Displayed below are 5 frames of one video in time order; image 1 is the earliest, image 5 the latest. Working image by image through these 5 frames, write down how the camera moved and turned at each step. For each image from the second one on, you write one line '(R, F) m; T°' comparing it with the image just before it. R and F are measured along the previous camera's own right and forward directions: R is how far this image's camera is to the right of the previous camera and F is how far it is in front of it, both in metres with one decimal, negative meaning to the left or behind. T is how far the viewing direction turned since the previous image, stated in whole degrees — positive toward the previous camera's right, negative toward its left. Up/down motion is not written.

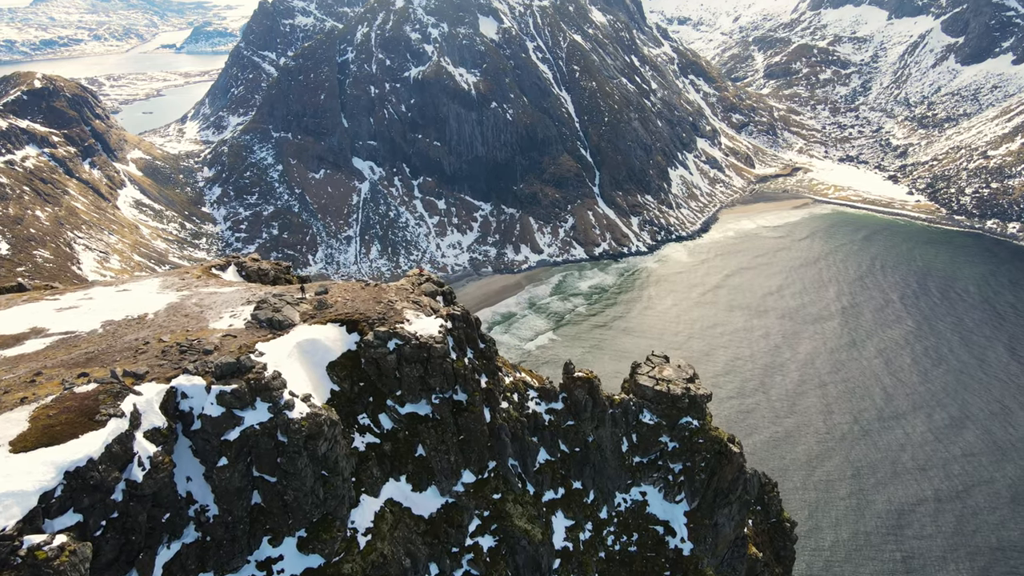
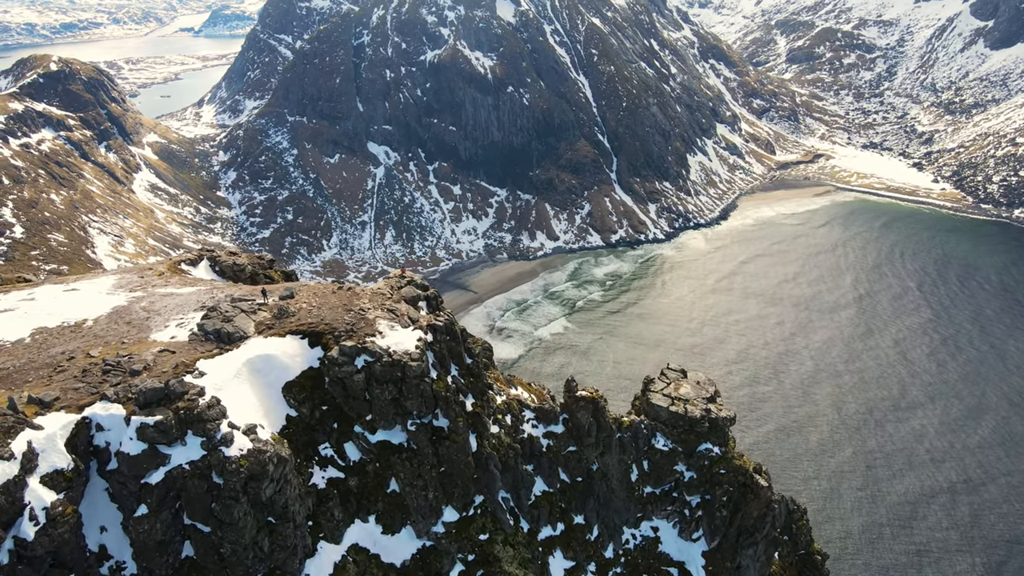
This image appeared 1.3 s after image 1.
(+2.4, +10.0) m; -2°
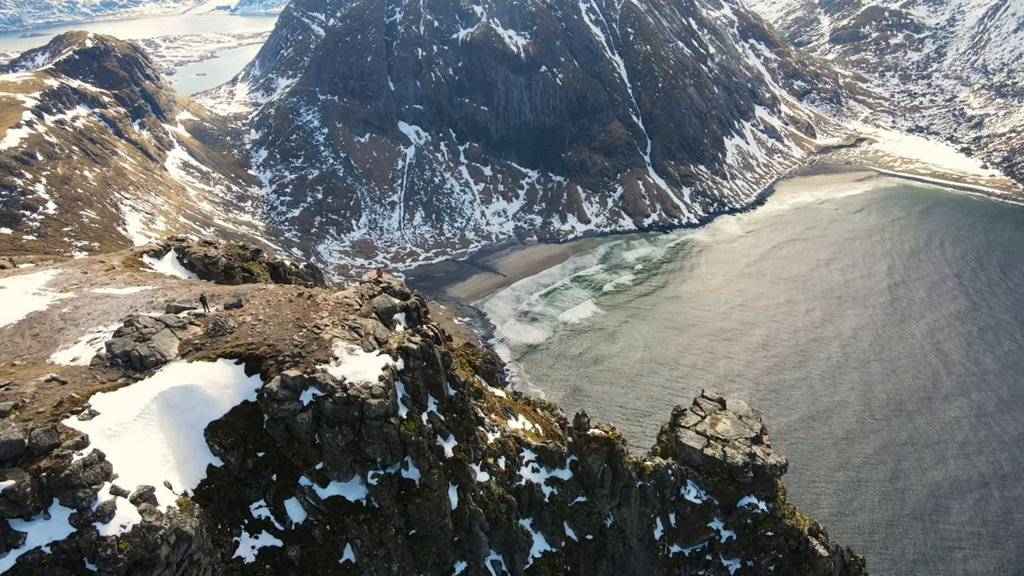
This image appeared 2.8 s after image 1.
(+2.7, +13.0) m; -3°
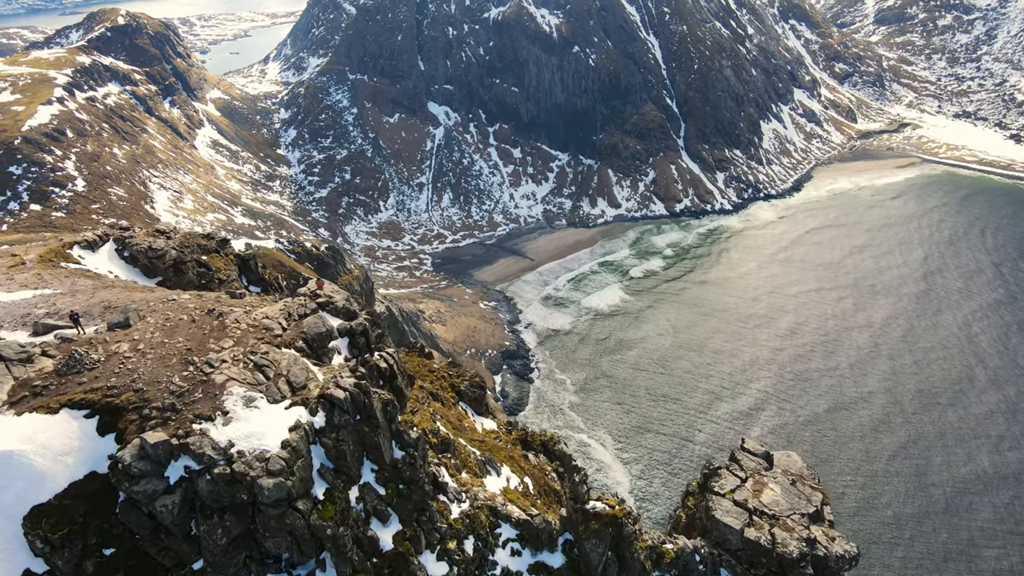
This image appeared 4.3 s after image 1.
(+3.4, +13.9) m; -3°
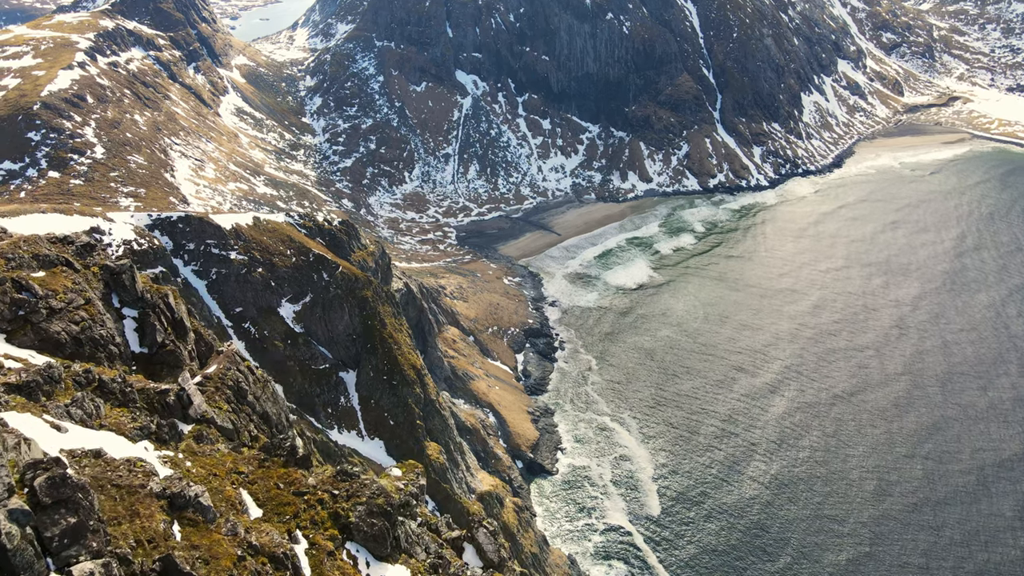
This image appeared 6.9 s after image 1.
(+6.5, +24.3) m; -3°
